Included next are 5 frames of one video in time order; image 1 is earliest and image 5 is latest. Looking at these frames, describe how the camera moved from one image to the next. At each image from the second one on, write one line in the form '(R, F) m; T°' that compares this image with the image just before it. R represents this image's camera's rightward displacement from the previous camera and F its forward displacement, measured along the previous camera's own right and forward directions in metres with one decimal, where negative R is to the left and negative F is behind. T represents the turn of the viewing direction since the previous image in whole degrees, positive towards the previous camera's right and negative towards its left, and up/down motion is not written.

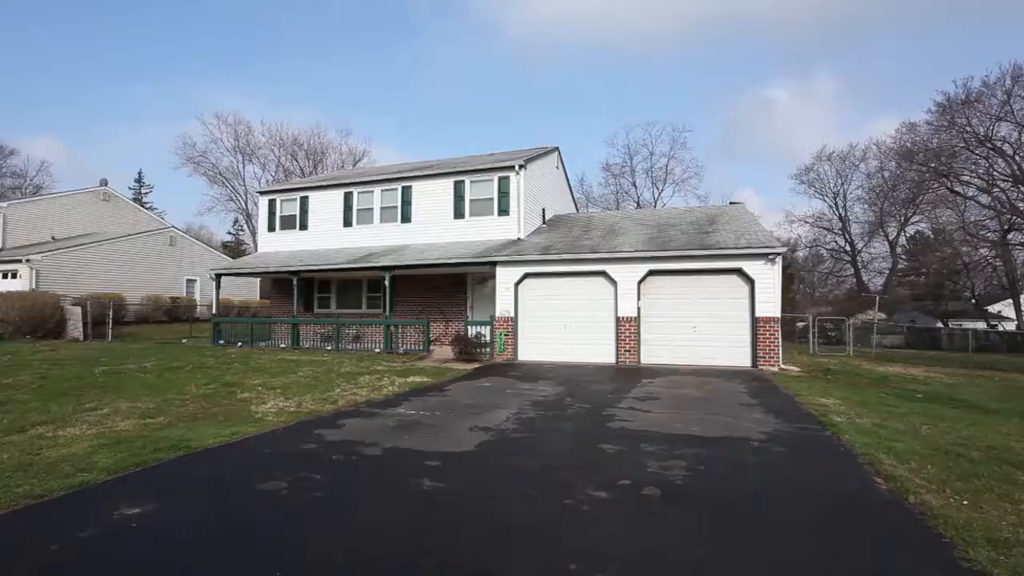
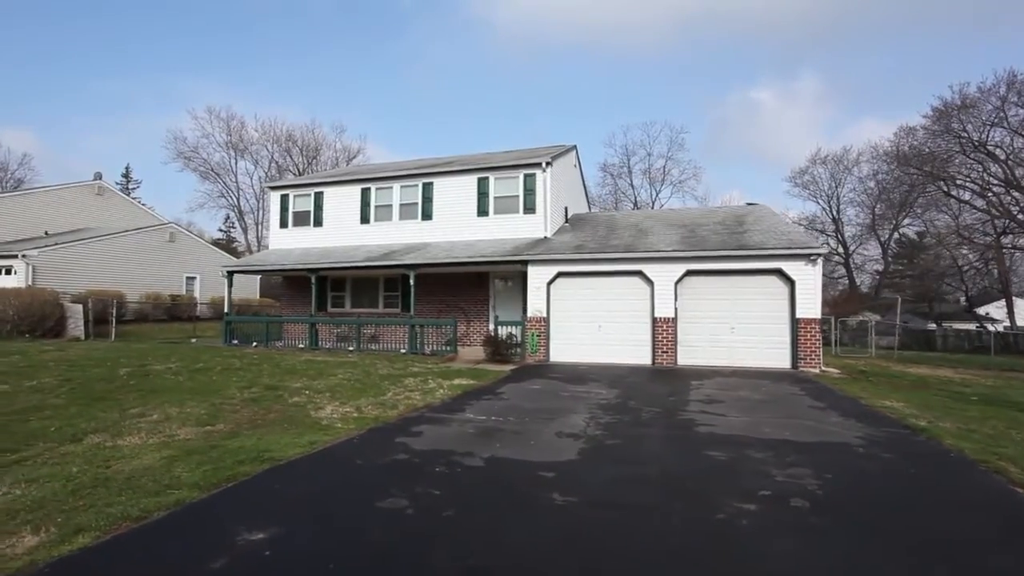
(-1.4, +0.4) m; +1°
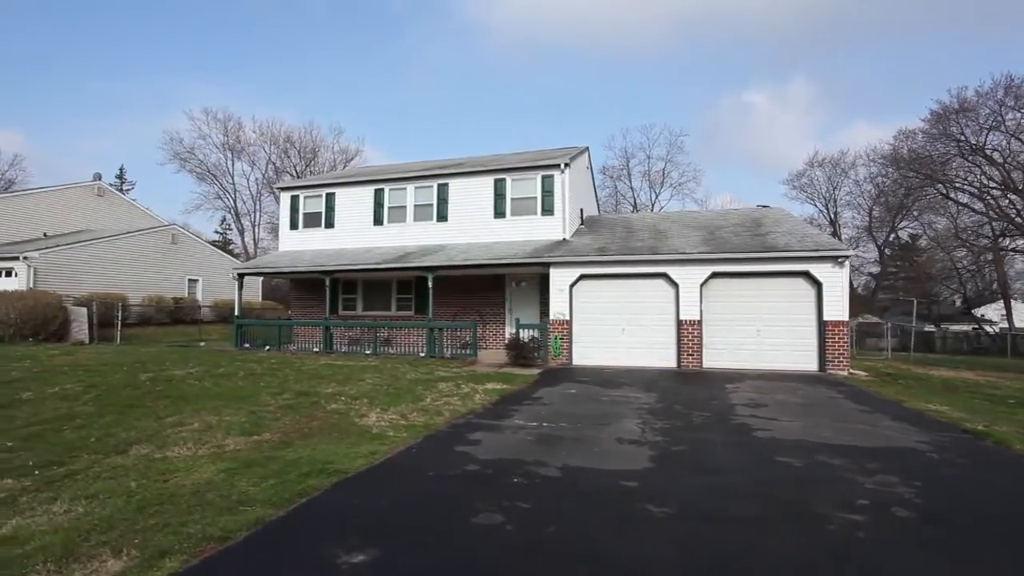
(-0.9, +0.2) m; +1°
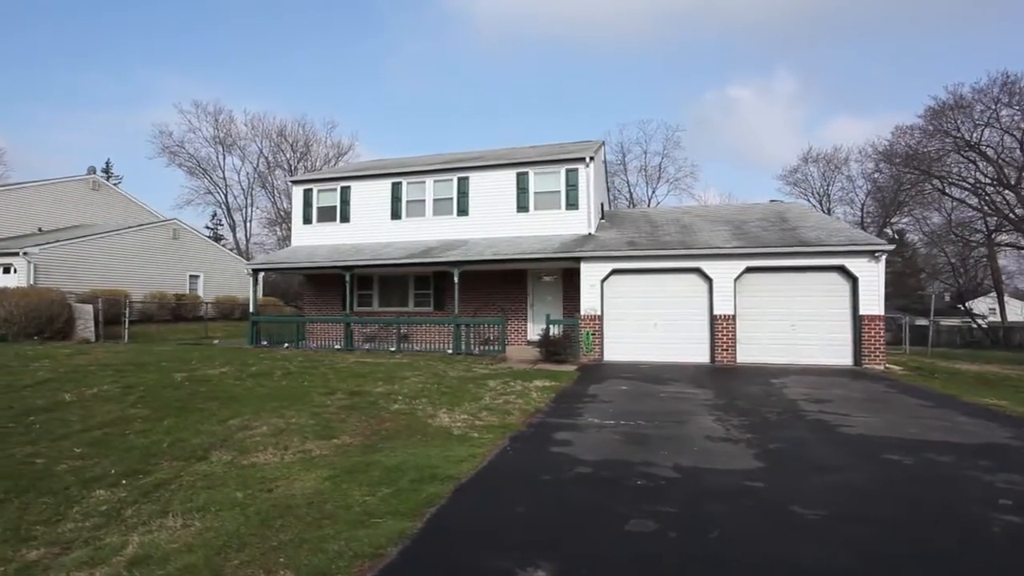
(-1.3, +0.3) m; +1°
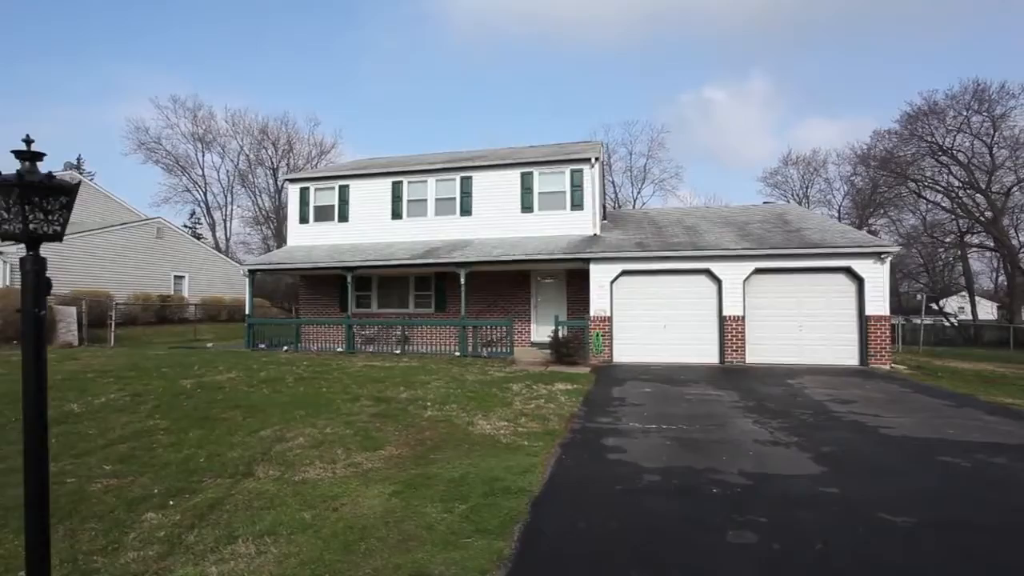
(-0.9, +0.2) m; +2°
